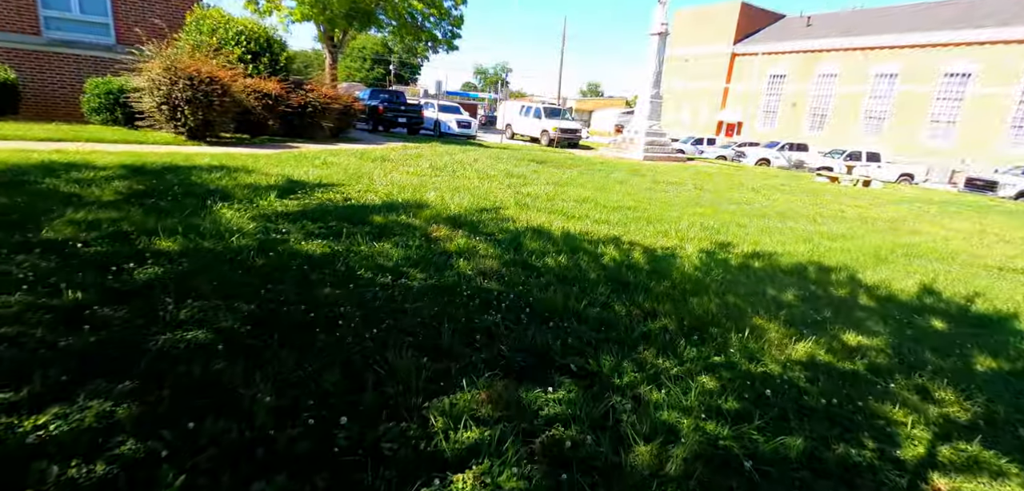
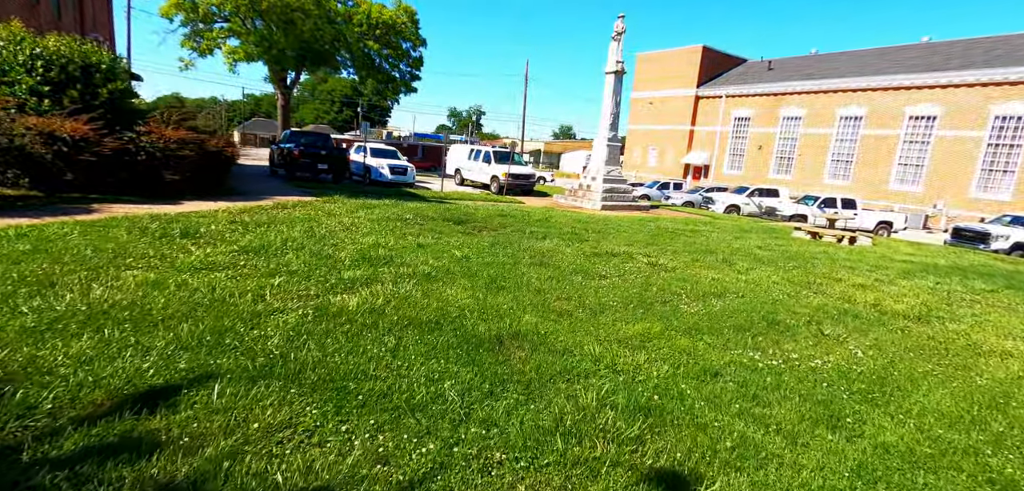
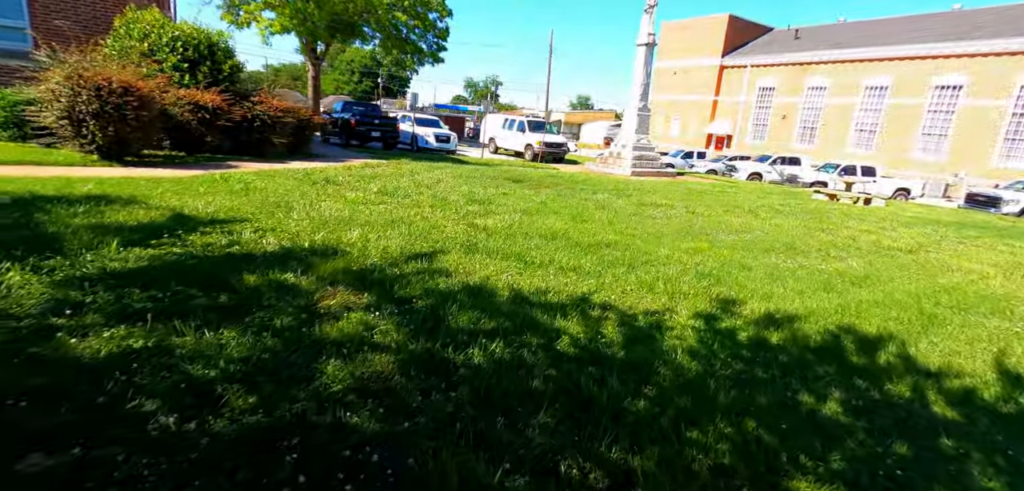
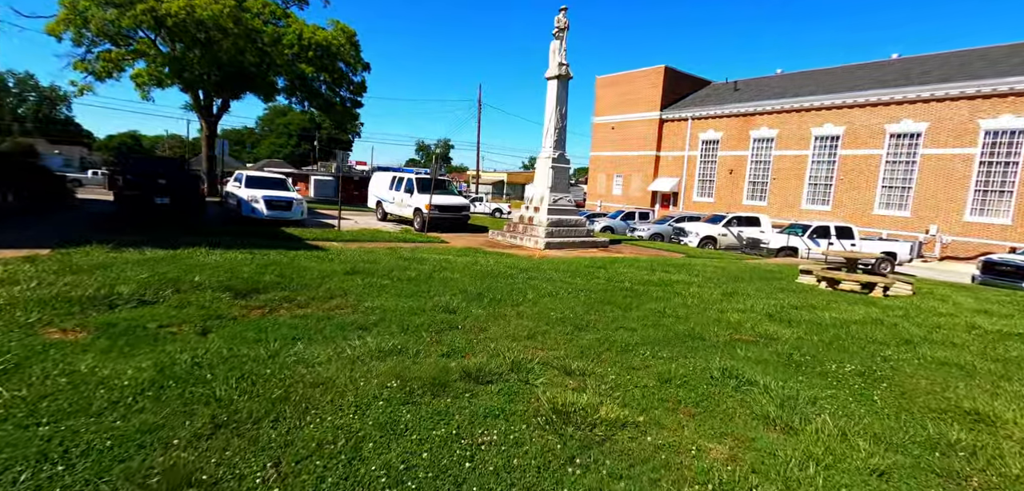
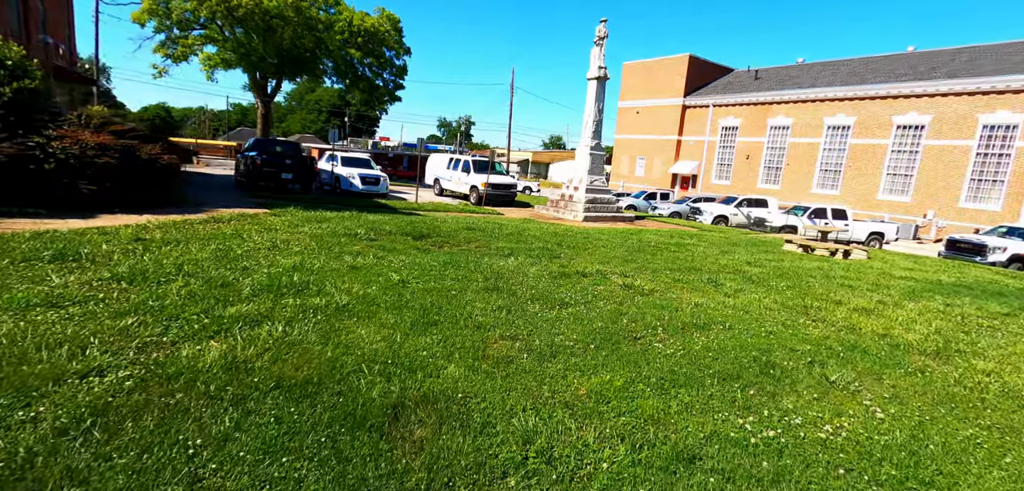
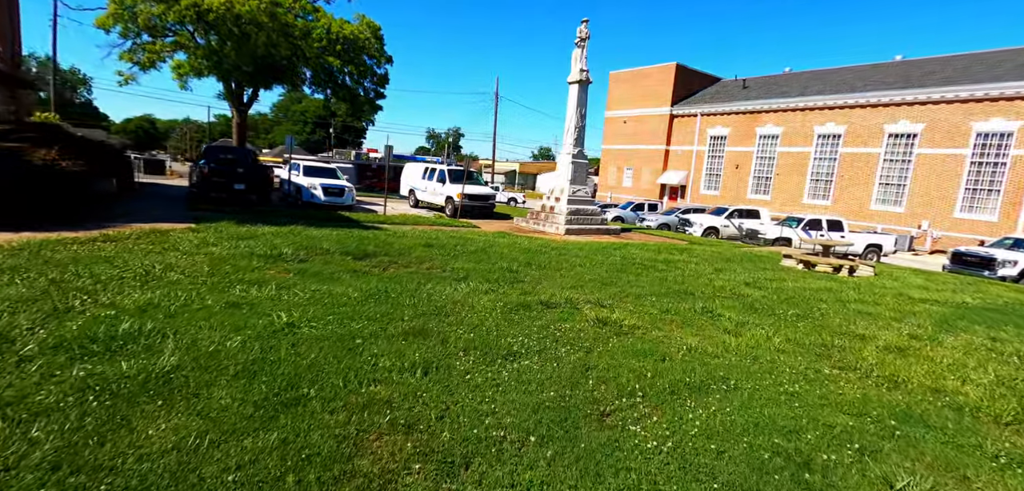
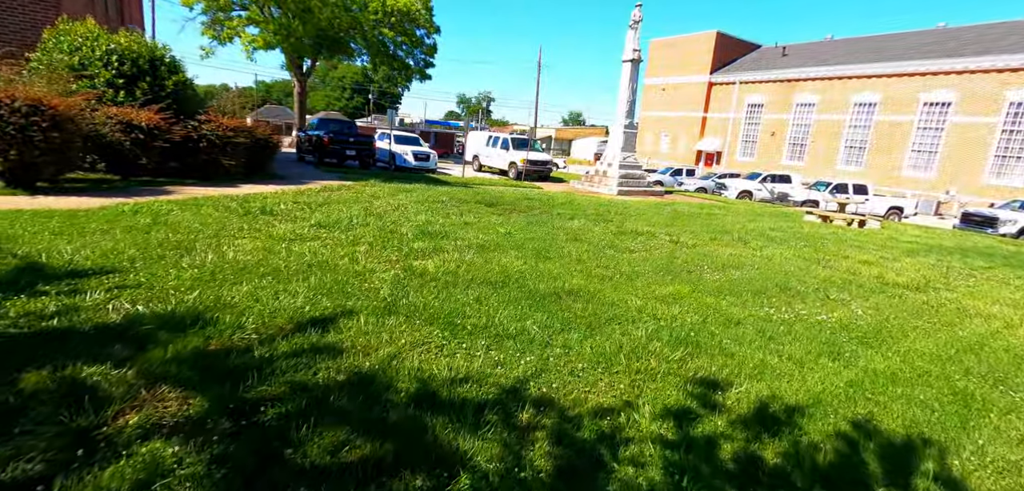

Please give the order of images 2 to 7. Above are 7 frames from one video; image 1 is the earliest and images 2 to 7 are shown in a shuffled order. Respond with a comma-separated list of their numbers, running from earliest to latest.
3, 7, 2, 5, 6, 4
